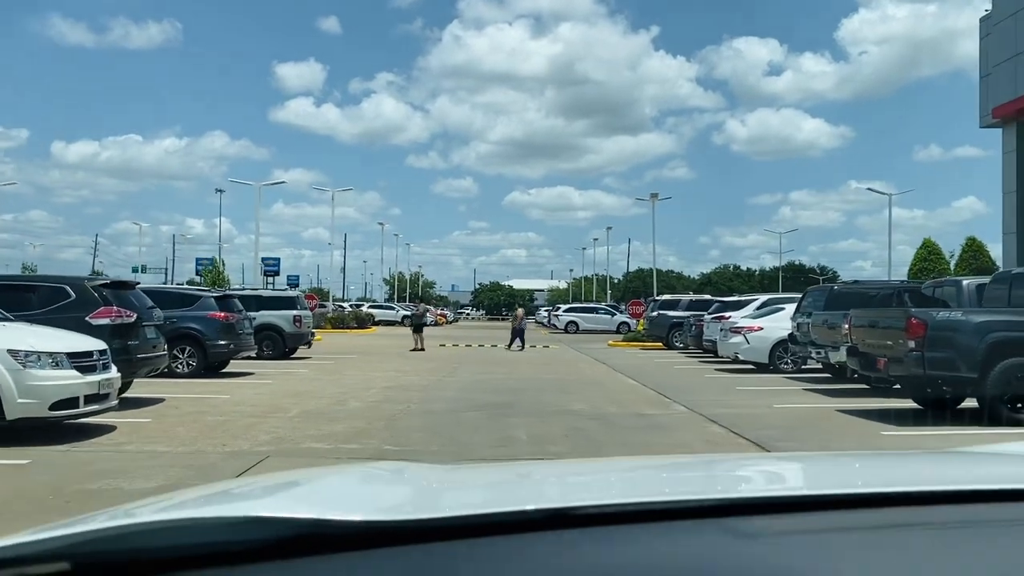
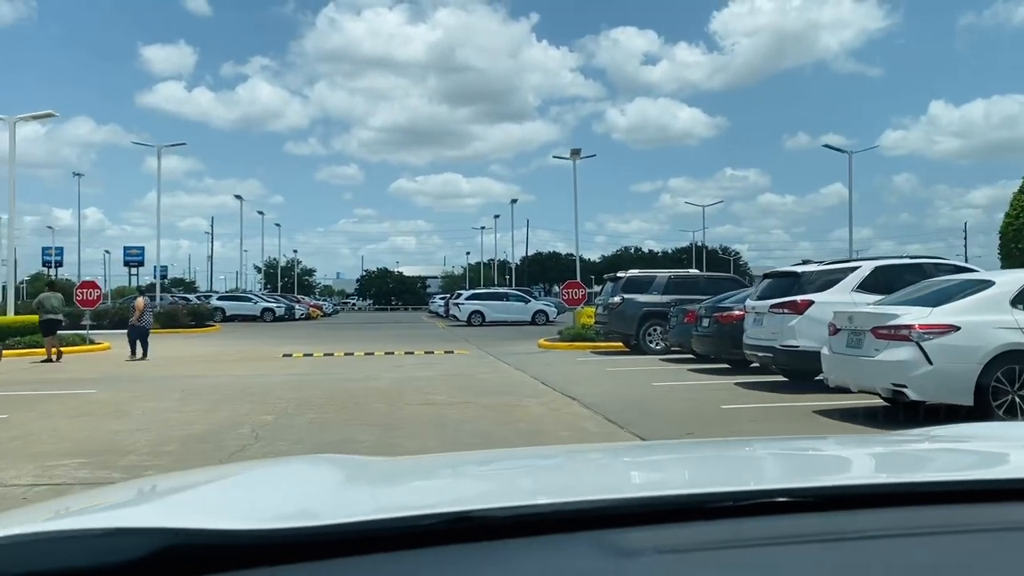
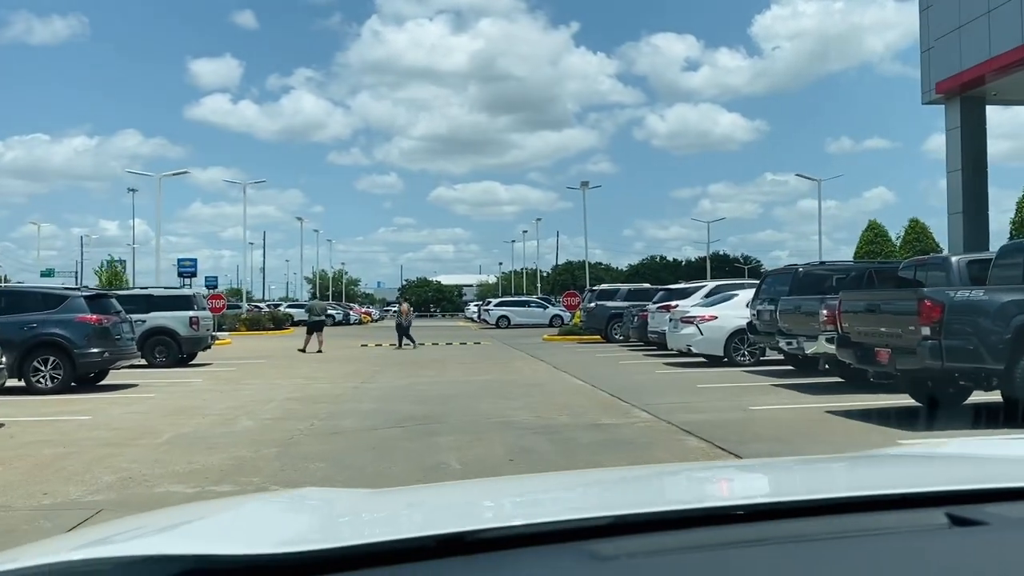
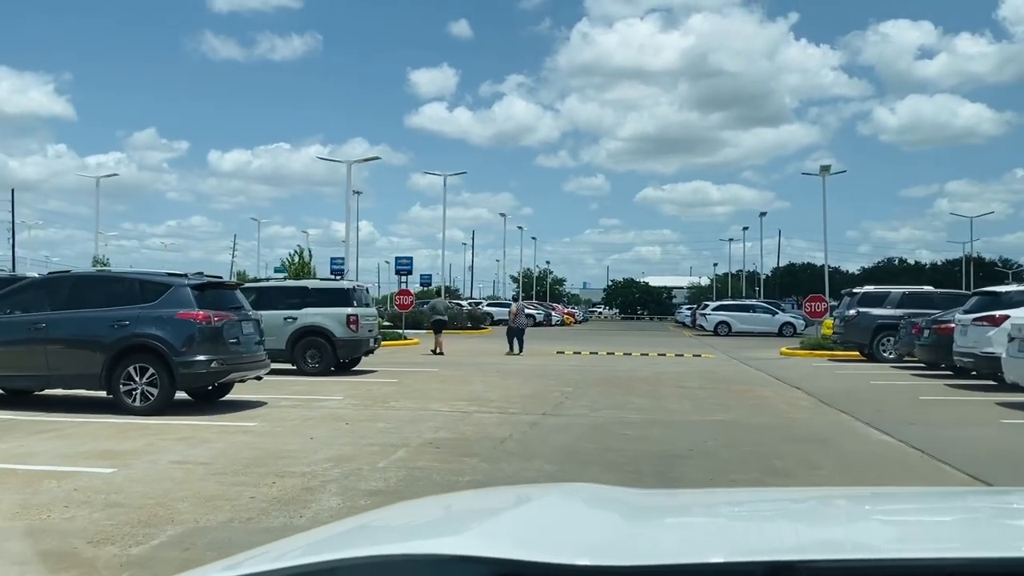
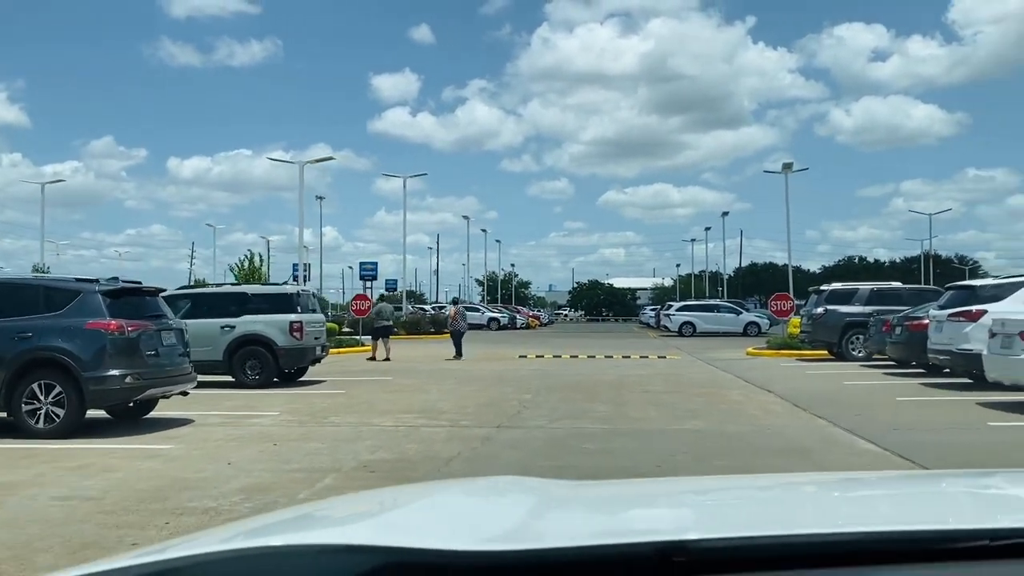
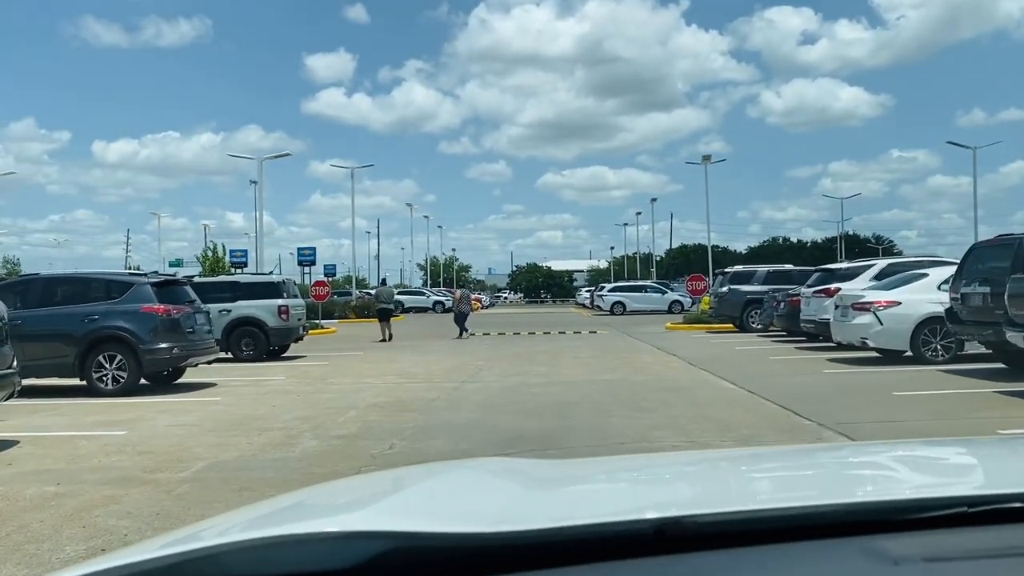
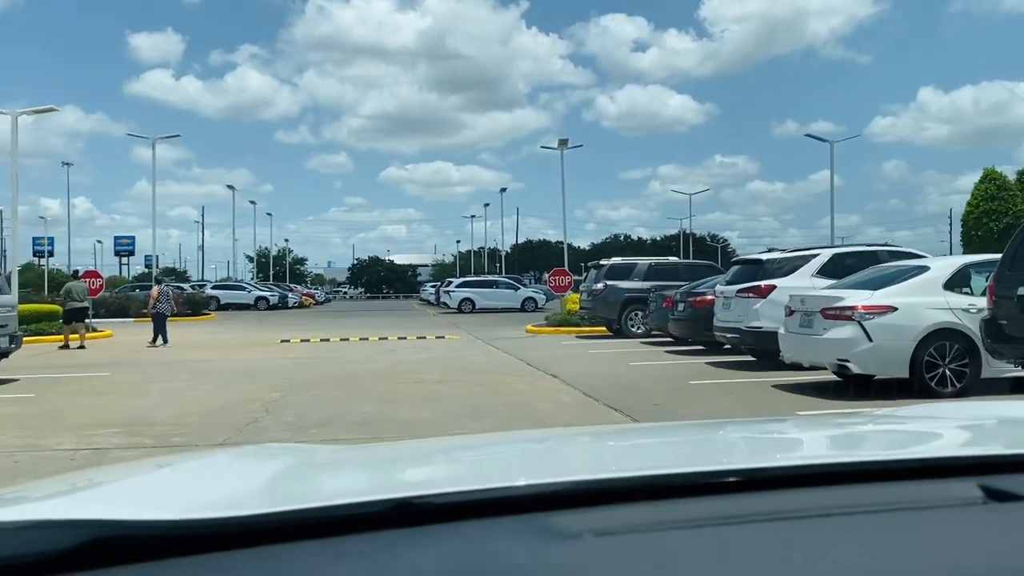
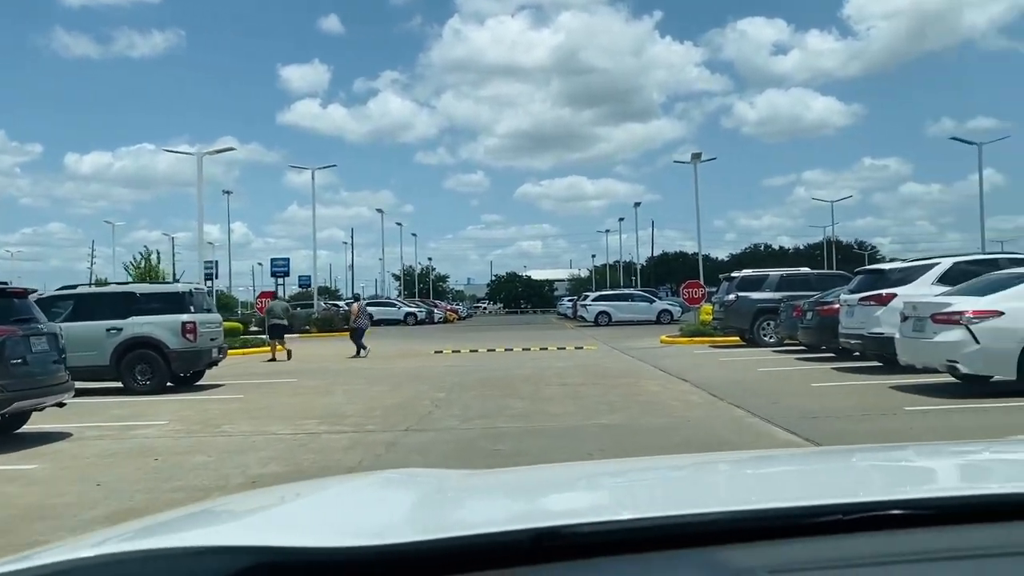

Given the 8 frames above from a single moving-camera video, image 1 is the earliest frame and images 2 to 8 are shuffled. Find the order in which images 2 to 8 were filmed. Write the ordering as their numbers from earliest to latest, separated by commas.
3, 6, 4, 5, 8, 7, 2
